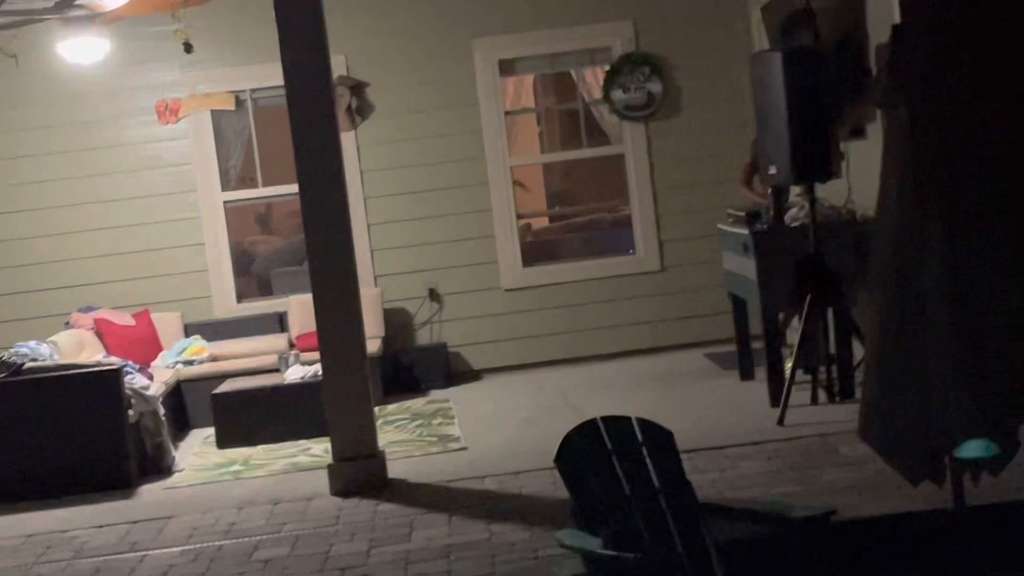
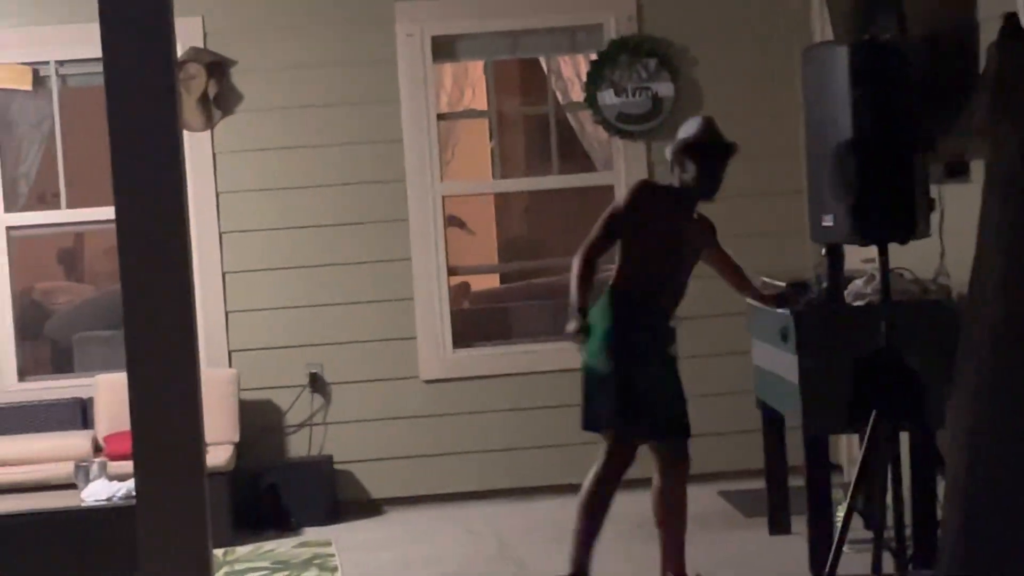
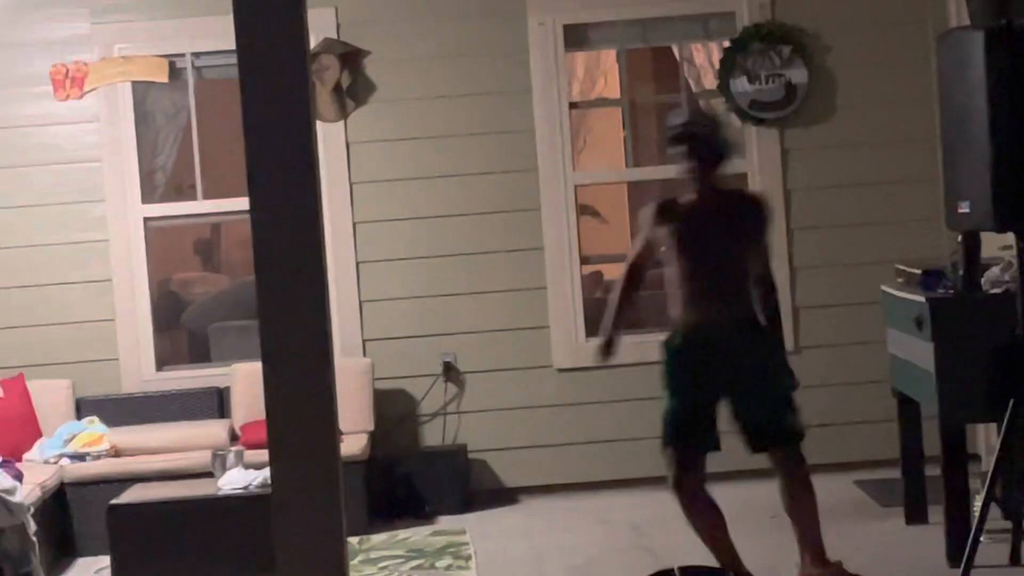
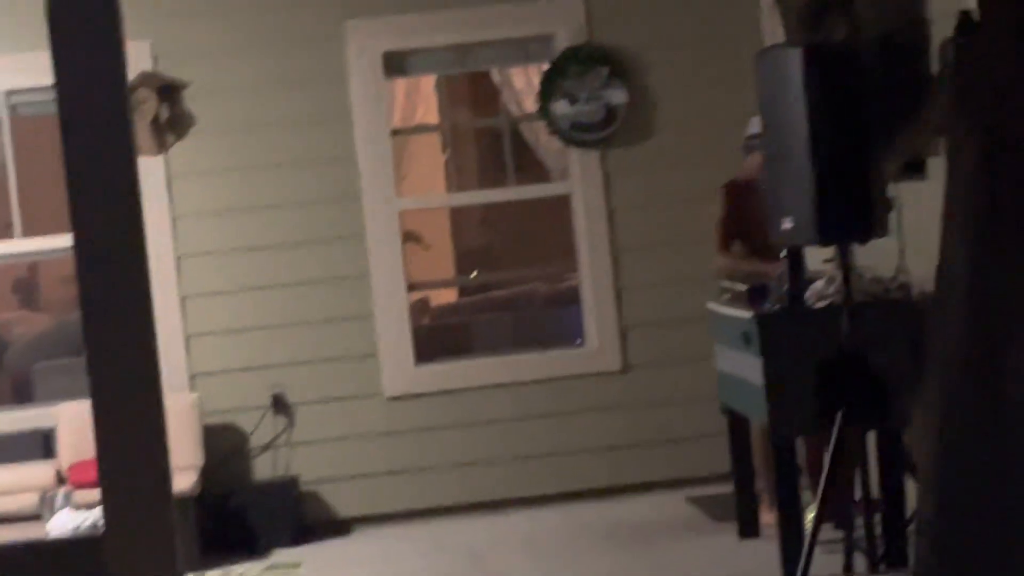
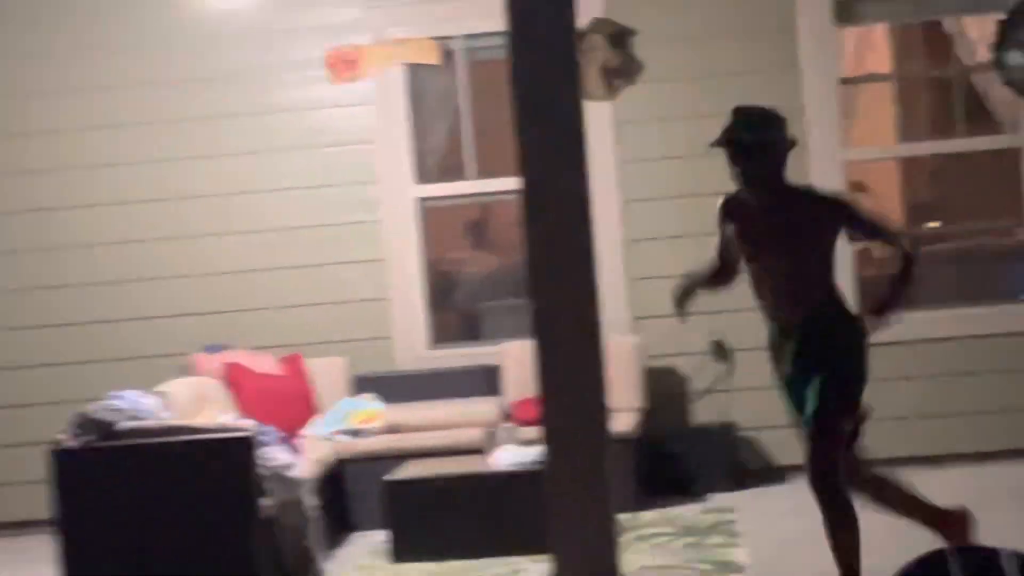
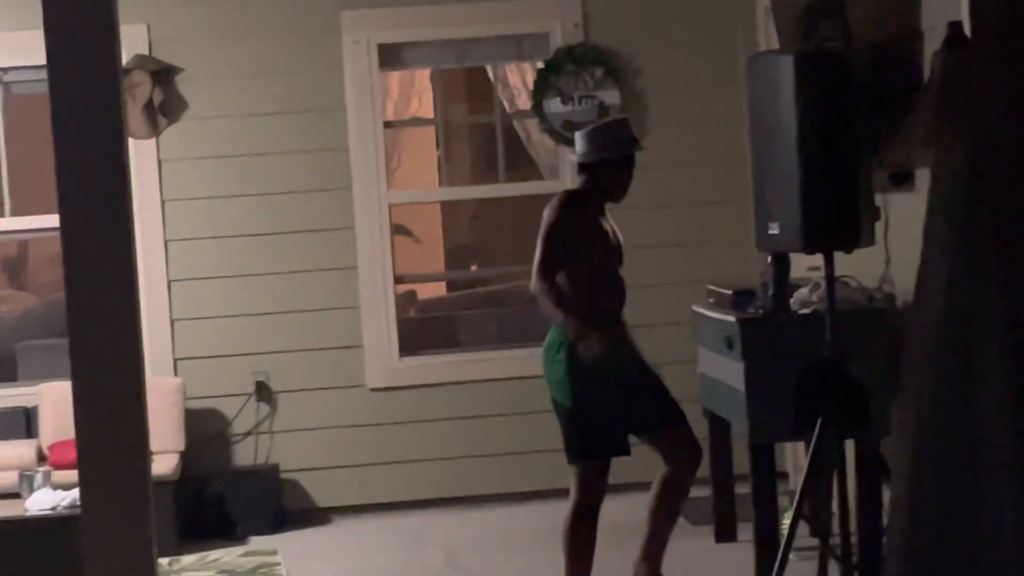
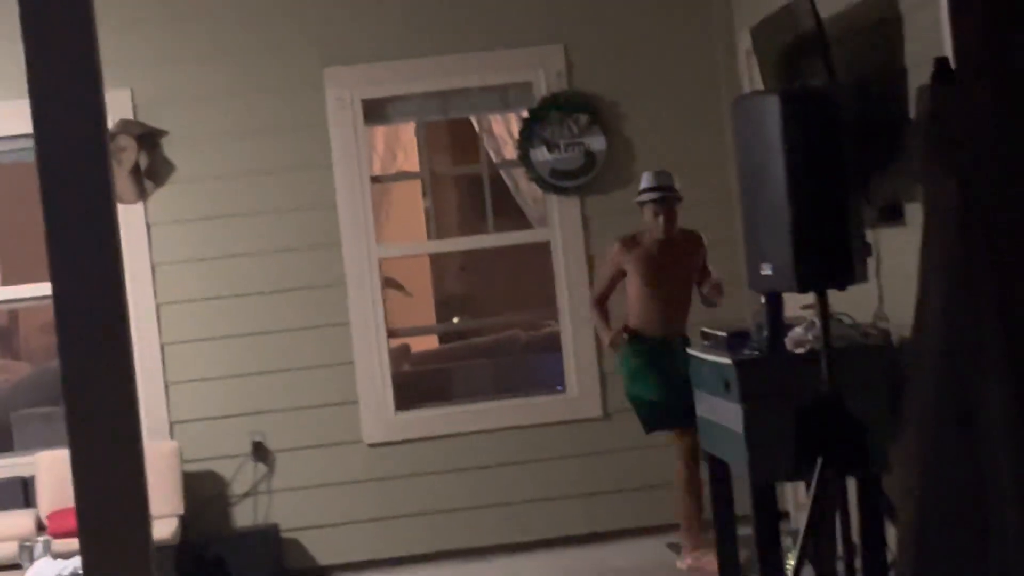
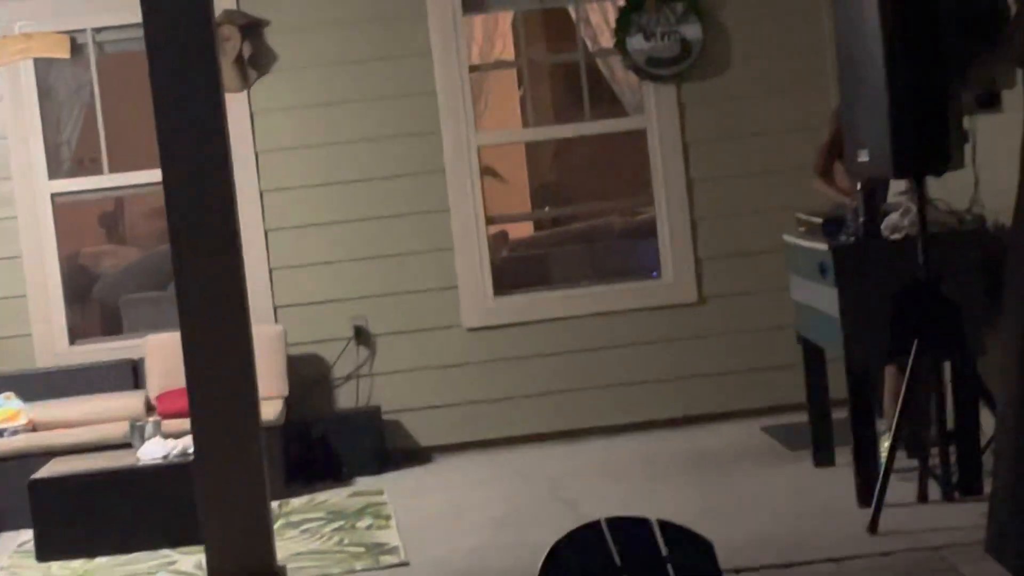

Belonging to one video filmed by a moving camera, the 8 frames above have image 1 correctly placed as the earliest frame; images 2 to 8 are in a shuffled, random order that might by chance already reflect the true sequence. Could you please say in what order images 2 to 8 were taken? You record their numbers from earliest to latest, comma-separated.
8, 4, 7, 6, 2, 3, 5
